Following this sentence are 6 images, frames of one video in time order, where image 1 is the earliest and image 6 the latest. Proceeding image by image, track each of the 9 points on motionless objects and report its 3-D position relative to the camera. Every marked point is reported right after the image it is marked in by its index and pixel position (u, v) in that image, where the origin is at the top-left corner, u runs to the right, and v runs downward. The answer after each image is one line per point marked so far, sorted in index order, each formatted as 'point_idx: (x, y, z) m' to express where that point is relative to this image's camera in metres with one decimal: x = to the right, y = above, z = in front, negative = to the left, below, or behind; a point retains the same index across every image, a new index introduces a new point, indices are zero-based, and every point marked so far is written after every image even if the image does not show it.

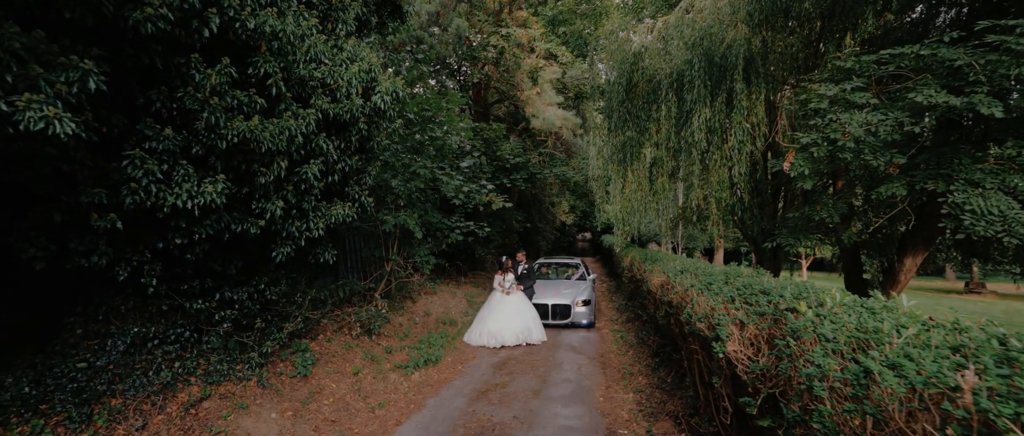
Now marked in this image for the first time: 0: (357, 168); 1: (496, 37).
0: (-1.7, +0.6, +5.4) m
1: (-0.5, +5.6, +15.2) m
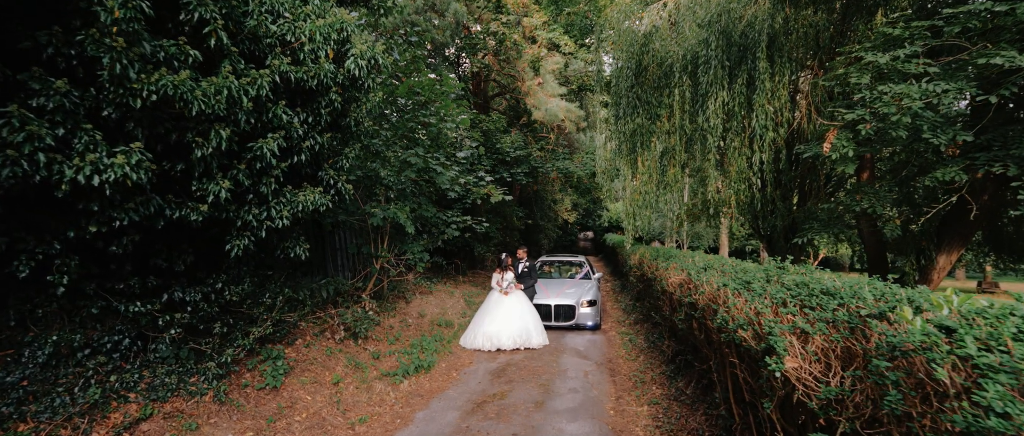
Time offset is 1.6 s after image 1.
0: (-1.7, +0.7, +4.7) m
1: (-0.5, +5.7, +14.5) m
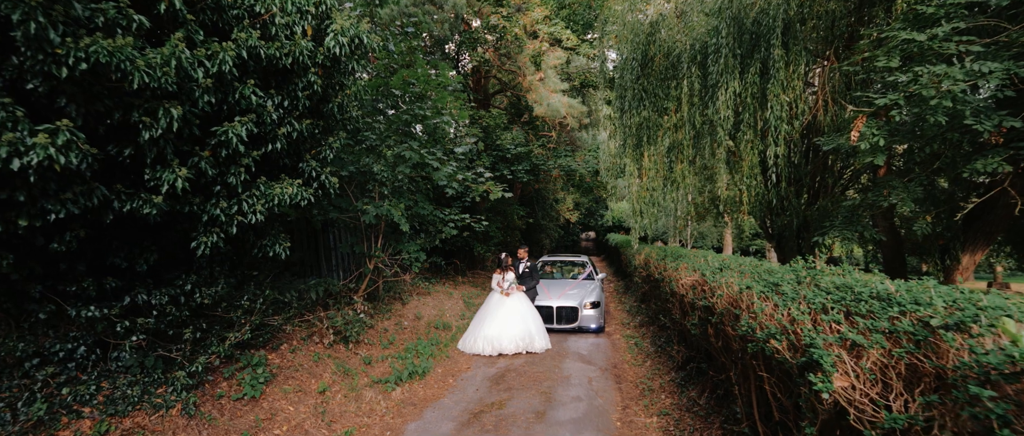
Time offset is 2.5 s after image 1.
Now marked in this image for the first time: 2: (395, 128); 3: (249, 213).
0: (-1.8, +0.7, +4.3) m
1: (-0.5, +5.7, +14.1) m
2: (-1.9, +1.4, +7.8) m
3: (-1.9, 0.0, +3.6) m
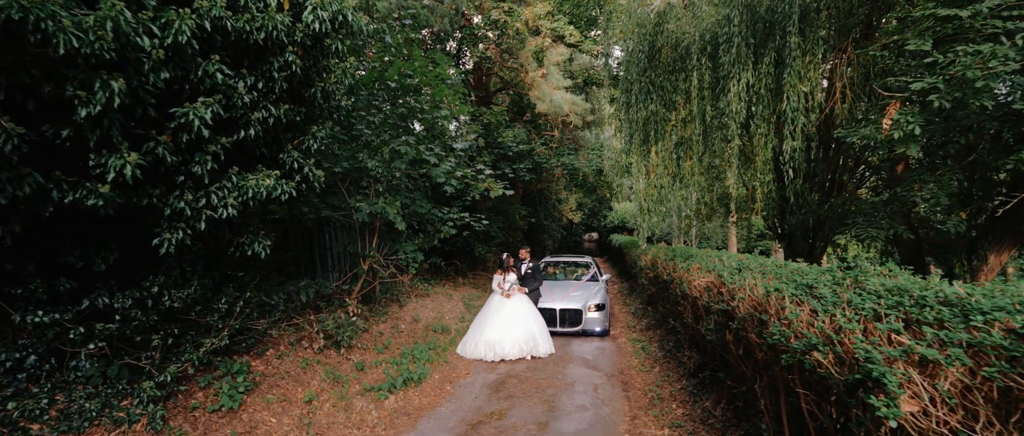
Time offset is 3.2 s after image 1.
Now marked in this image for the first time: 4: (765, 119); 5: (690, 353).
0: (-1.8, +0.7, +4.0) m
1: (-0.4, +5.8, +13.7) m
2: (-1.9, +1.5, +7.5) m
3: (-1.9, +0.1, +3.3) m
4: (+3.6, +1.4, +7.0) m
5: (+2.2, -1.6, +5.9) m
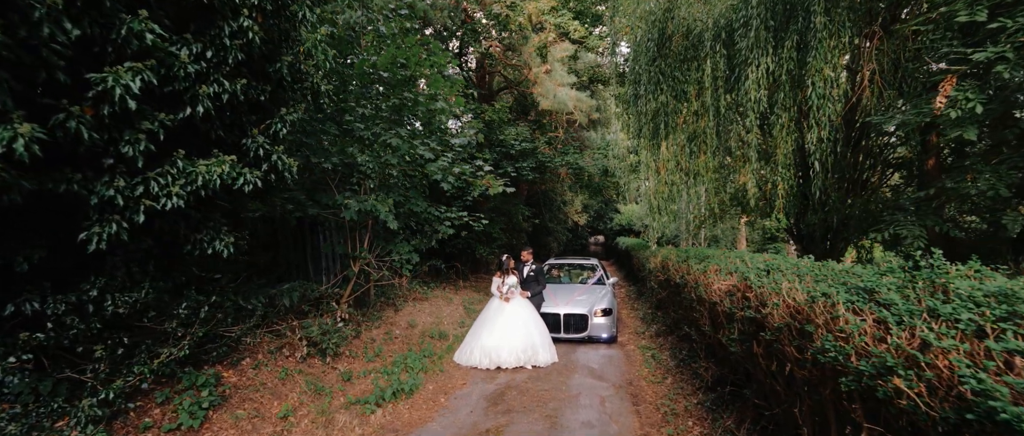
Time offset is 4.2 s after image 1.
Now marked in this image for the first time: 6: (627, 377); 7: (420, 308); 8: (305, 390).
0: (-1.8, +0.8, +3.5) m
1: (-0.4, +5.7, +13.3) m
2: (-1.9, +1.5, +7.0) m
3: (-2.0, +0.1, +2.8) m
4: (+3.6, +1.4, +6.4) m
5: (+2.1, -1.6, +5.4) m
6: (+1.6, -2.1, +6.5) m
7: (-1.8, -1.7, +9.4) m
8: (-2.2, -1.8, +5.3) m
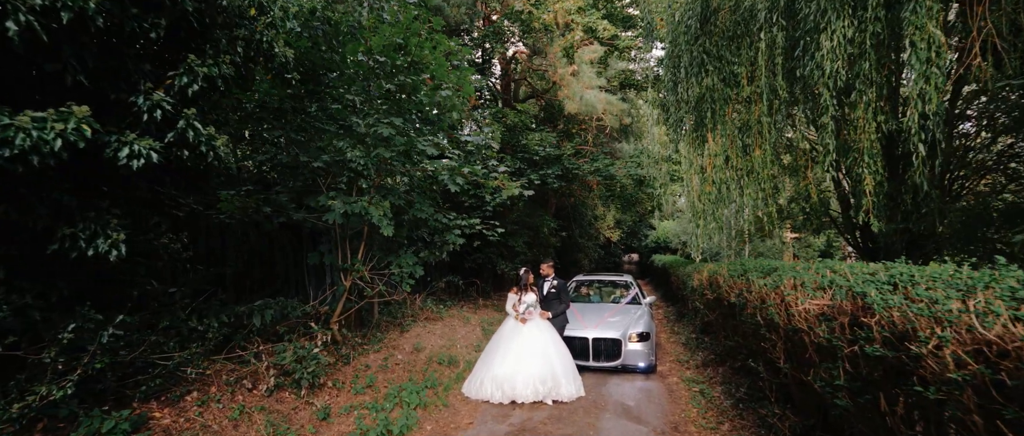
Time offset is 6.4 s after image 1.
0: (-1.8, +0.8, +2.5) m
1: (+0.2, +5.4, +12.4) m
2: (-1.7, +1.4, +6.0) m
3: (-2.1, +0.2, +1.8) m
4: (+3.7, +1.4, +5.1) m
5: (+2.2, -1.6, +4.1) m
6: (+1.7, -2.2, +5.2) m
7: (-1.4, -1.9, +8.3) m
8: (-2.1, -1.8, +4.2) m
